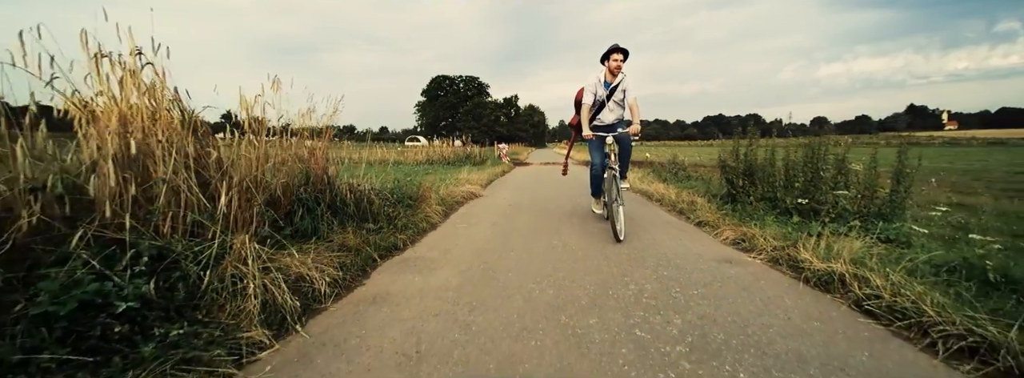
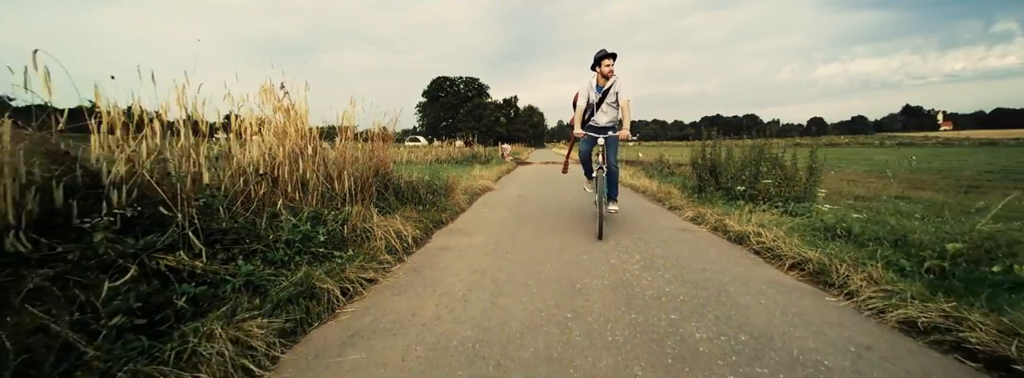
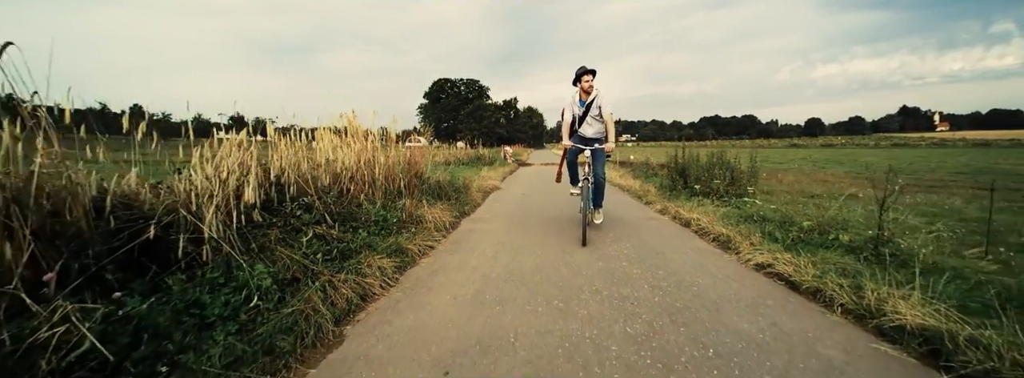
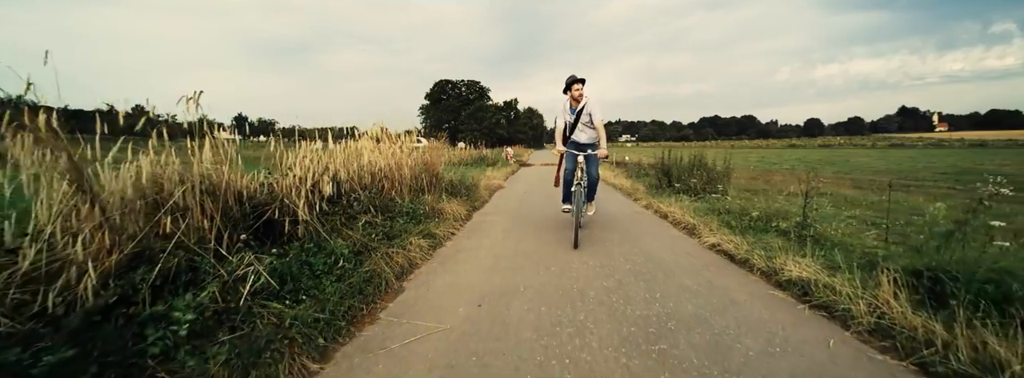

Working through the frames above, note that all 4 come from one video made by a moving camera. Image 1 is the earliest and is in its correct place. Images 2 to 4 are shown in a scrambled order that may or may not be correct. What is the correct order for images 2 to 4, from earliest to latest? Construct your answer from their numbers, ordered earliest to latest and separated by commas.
2, 3, 4
